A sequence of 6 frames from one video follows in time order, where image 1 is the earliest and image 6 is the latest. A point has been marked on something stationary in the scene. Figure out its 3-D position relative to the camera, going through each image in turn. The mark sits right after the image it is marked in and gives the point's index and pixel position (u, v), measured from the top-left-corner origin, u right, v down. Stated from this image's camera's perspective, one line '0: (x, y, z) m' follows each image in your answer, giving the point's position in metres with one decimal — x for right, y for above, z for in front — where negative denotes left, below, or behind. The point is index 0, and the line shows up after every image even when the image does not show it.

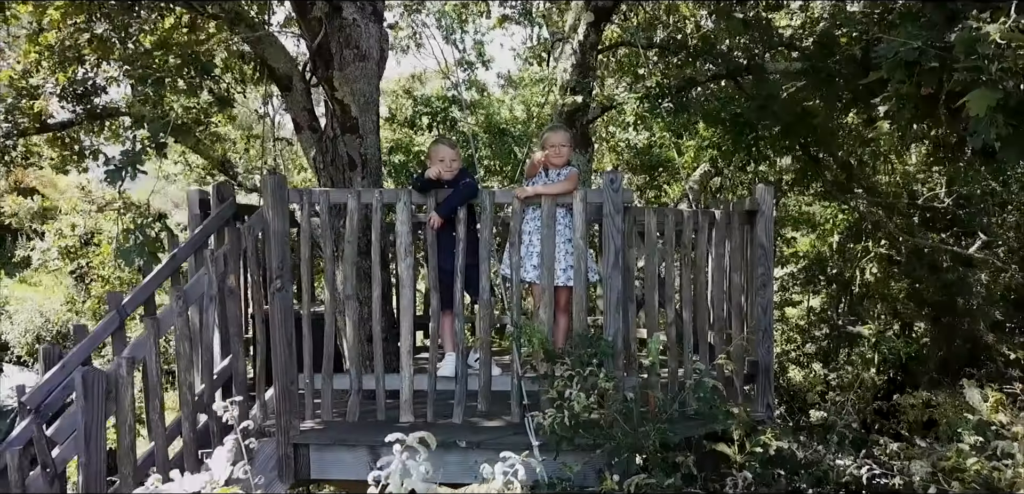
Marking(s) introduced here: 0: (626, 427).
0: (+0.3, -0.5, +2.8) m
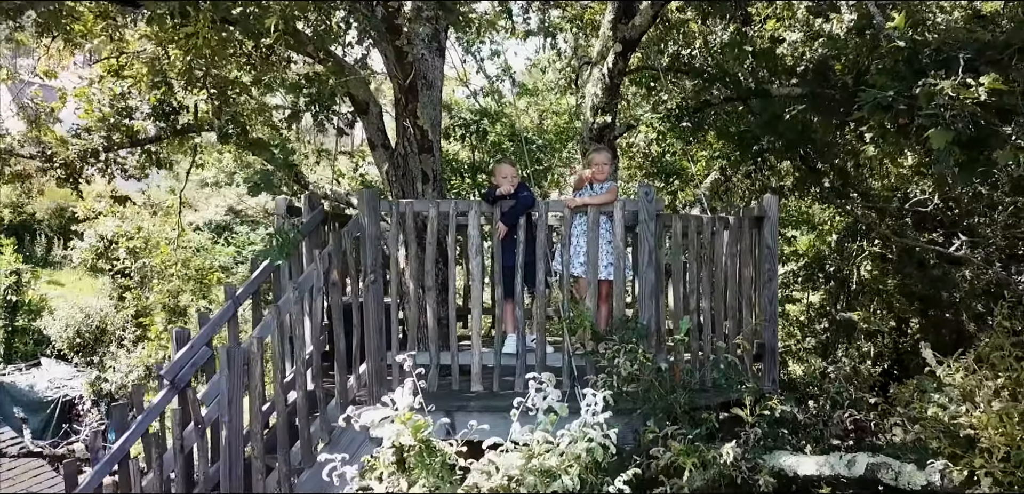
0: (+0.6, -0.6, +3.5) m
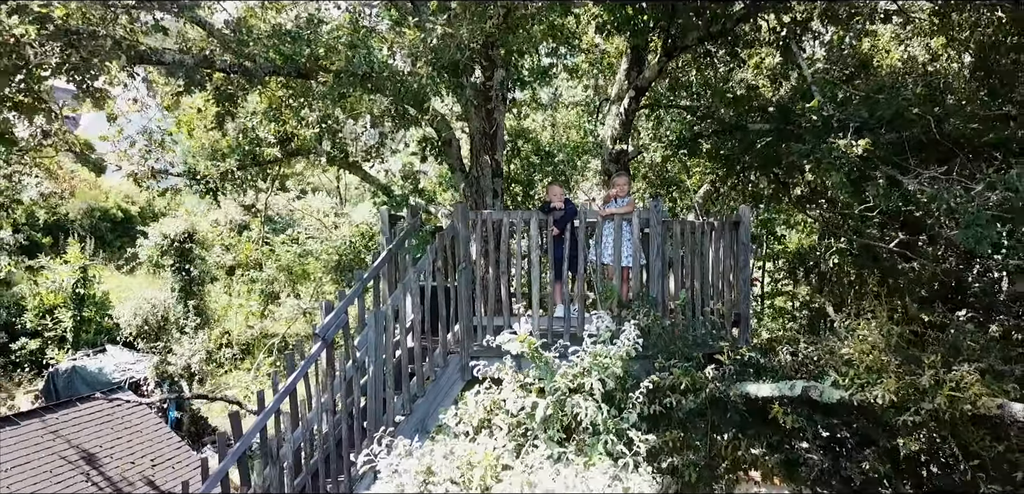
0: (+0.9, -0.5, +5.3) m
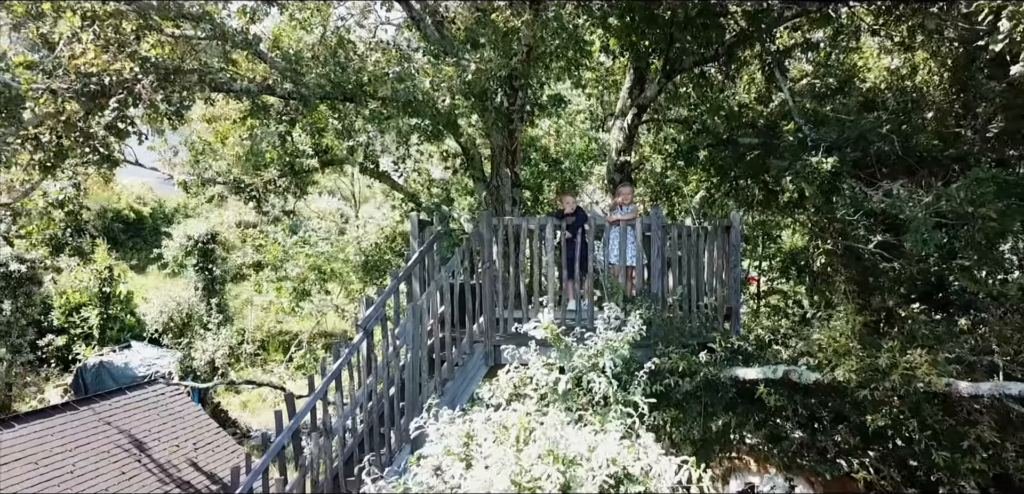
0: (+1.0, -0.5, +6.1) m
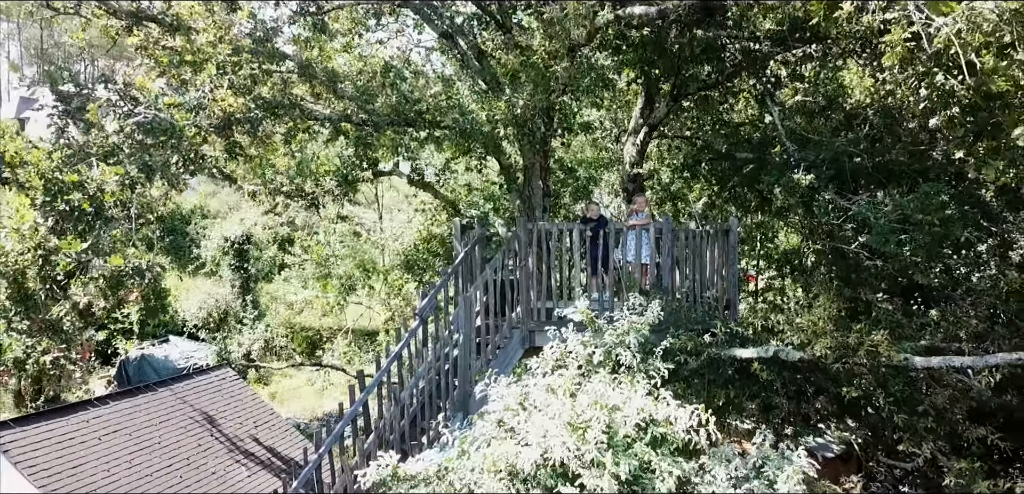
0: (+1.3, -0.6, +7.3) m
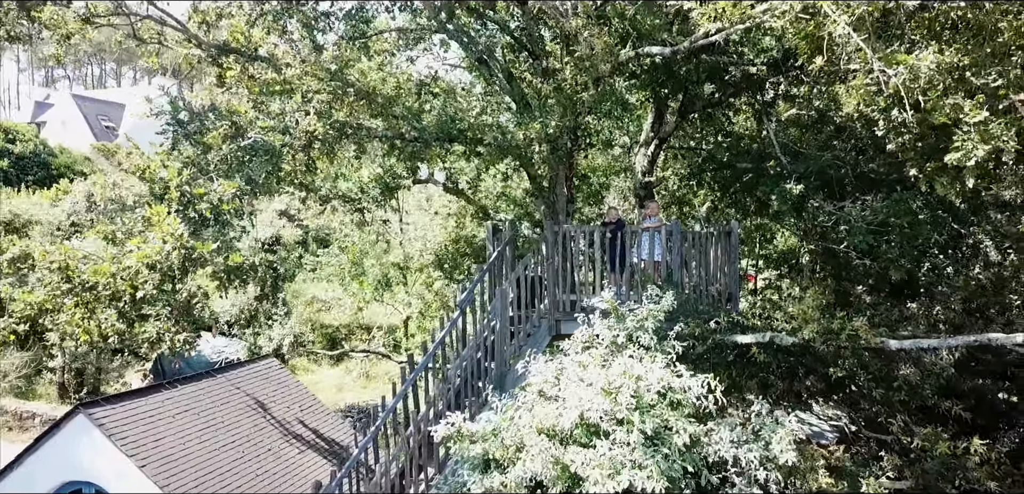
0: (+1.6, -0.5, +8.4) m
